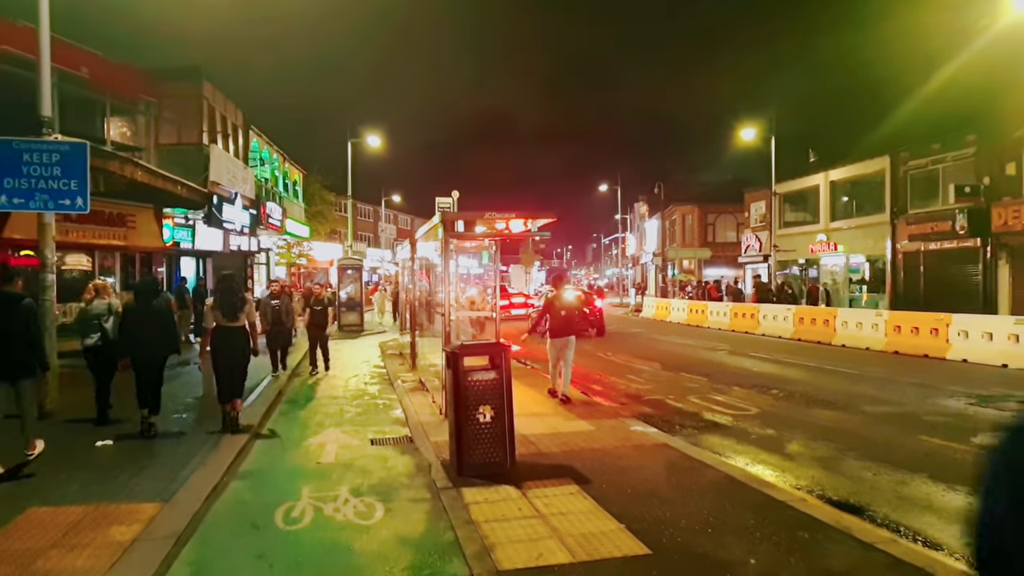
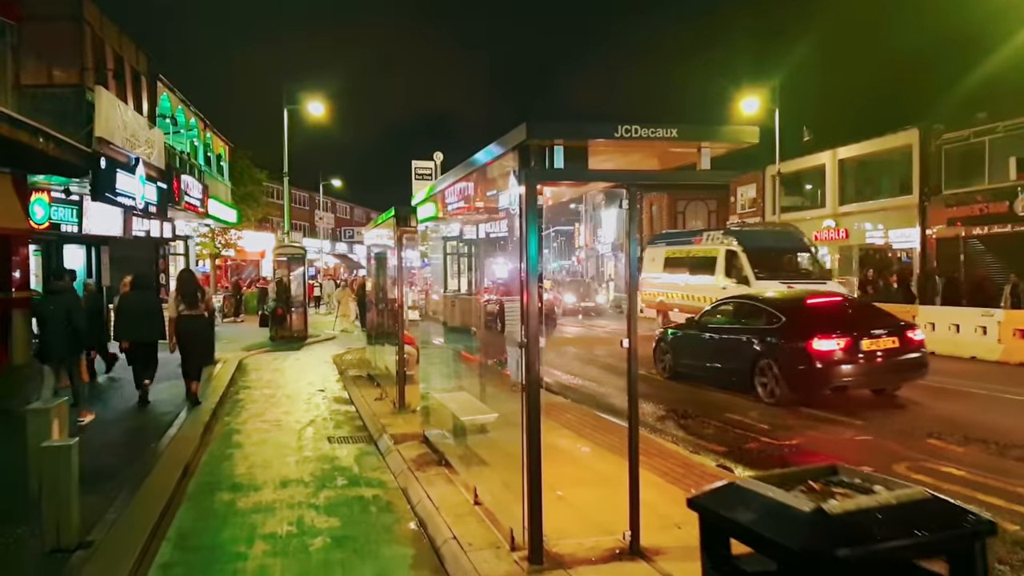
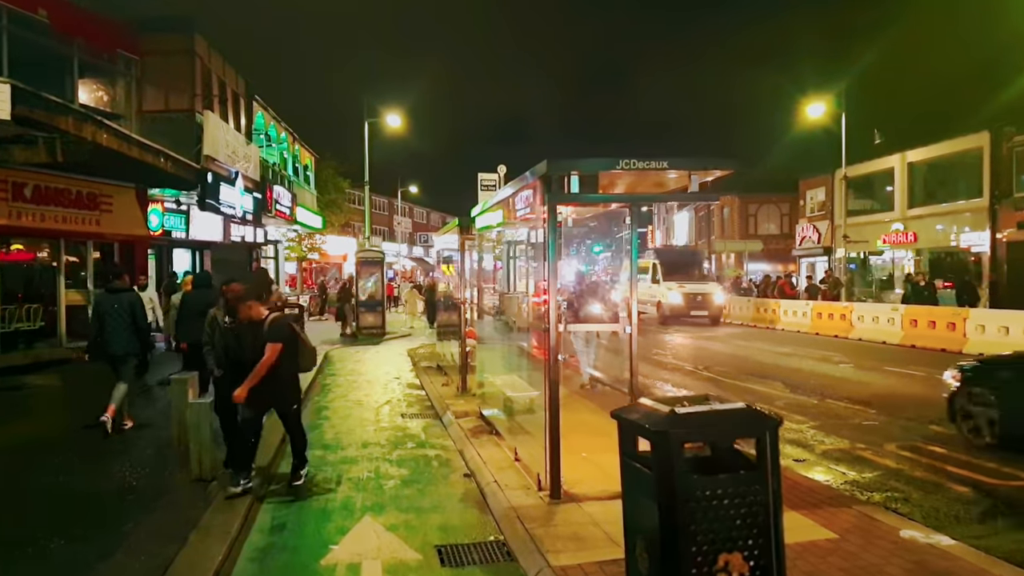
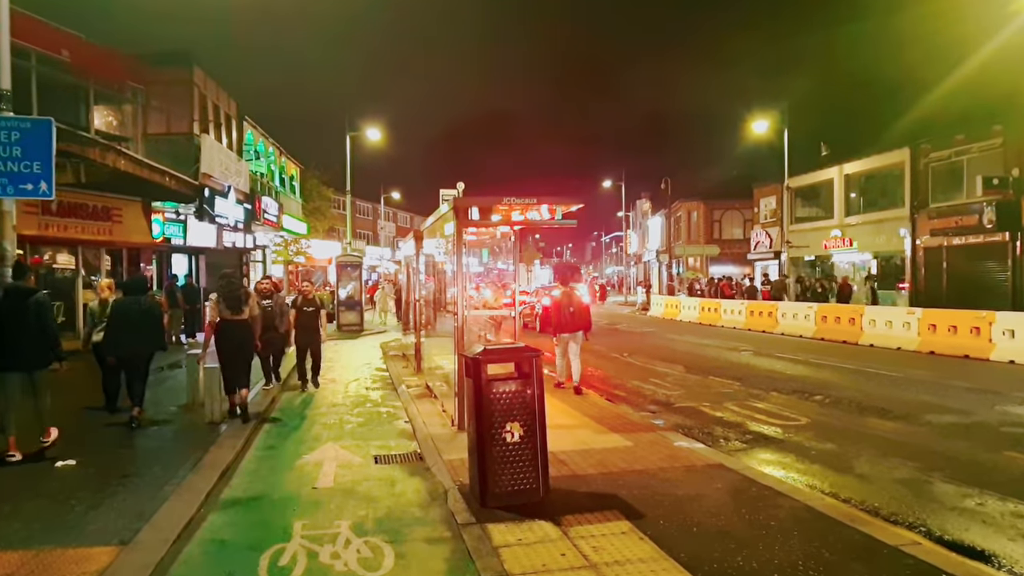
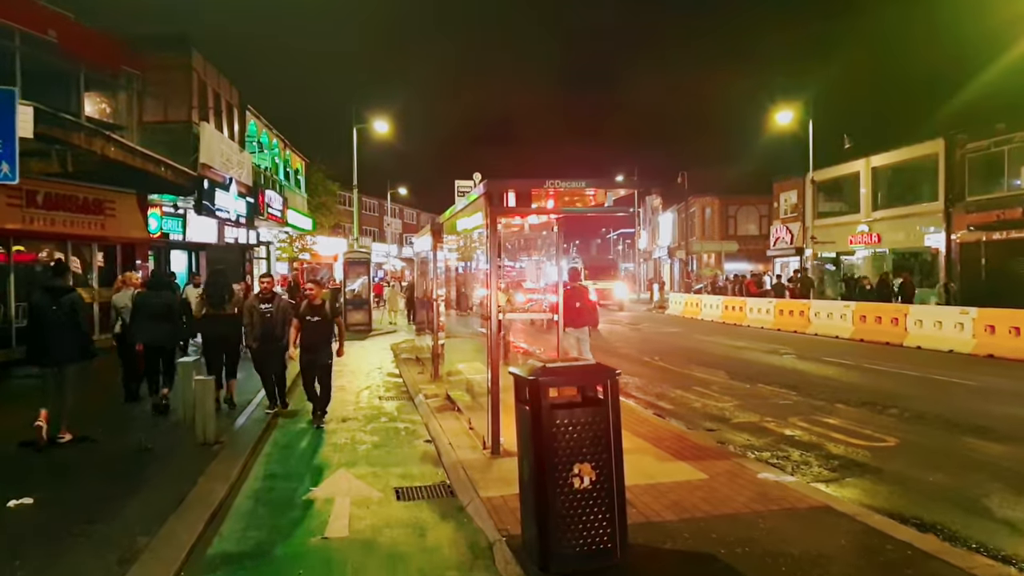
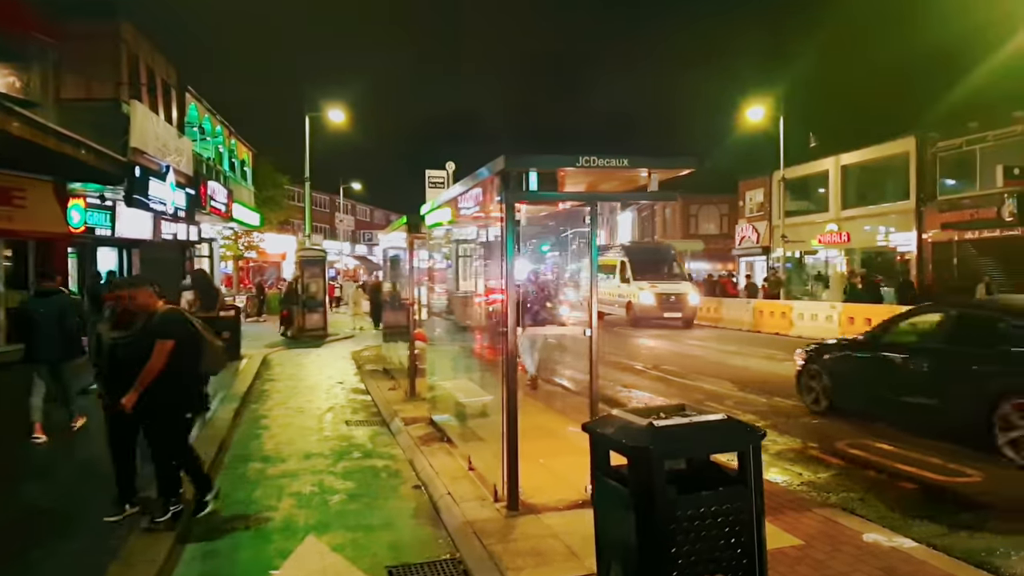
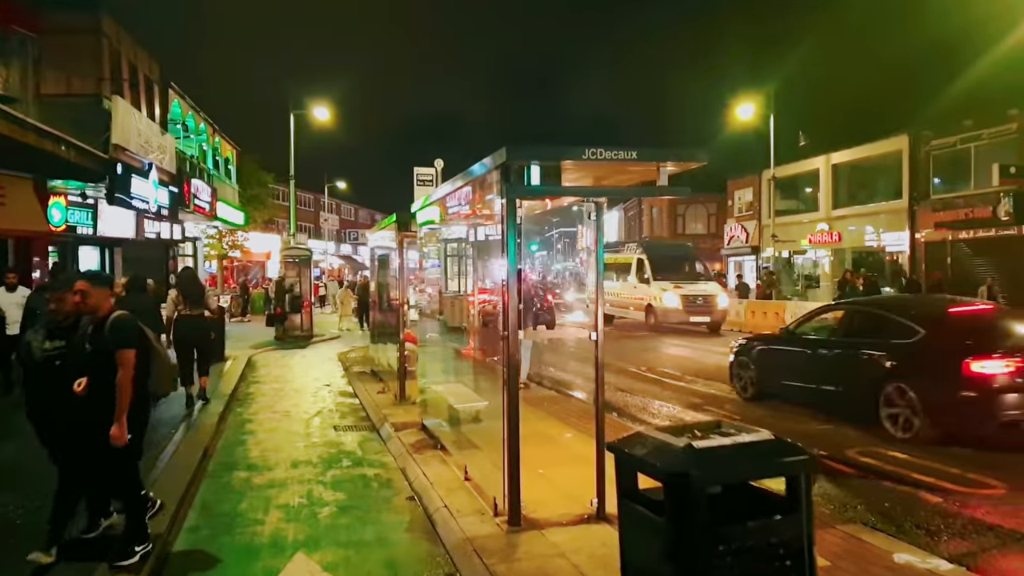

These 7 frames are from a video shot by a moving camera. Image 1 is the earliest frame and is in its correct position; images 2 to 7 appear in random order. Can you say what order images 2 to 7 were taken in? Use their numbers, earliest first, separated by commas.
4, 5, 3, 6, 7, 2
